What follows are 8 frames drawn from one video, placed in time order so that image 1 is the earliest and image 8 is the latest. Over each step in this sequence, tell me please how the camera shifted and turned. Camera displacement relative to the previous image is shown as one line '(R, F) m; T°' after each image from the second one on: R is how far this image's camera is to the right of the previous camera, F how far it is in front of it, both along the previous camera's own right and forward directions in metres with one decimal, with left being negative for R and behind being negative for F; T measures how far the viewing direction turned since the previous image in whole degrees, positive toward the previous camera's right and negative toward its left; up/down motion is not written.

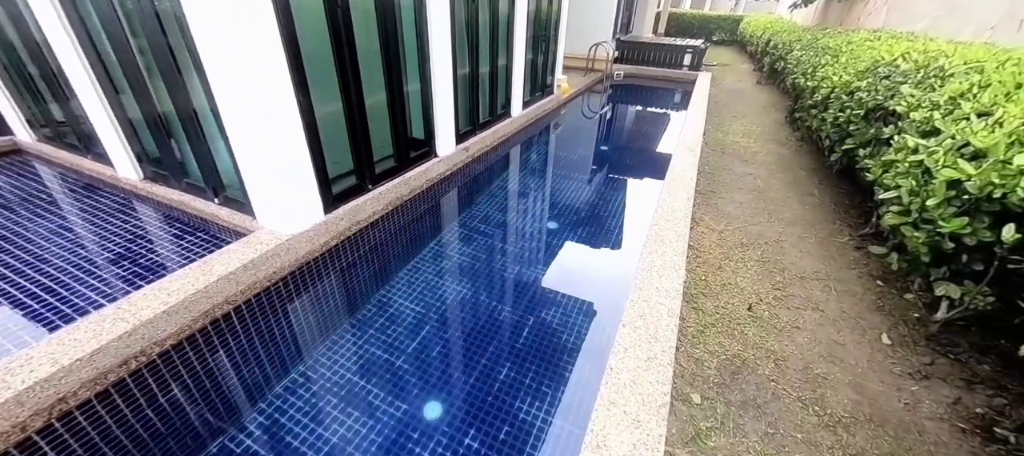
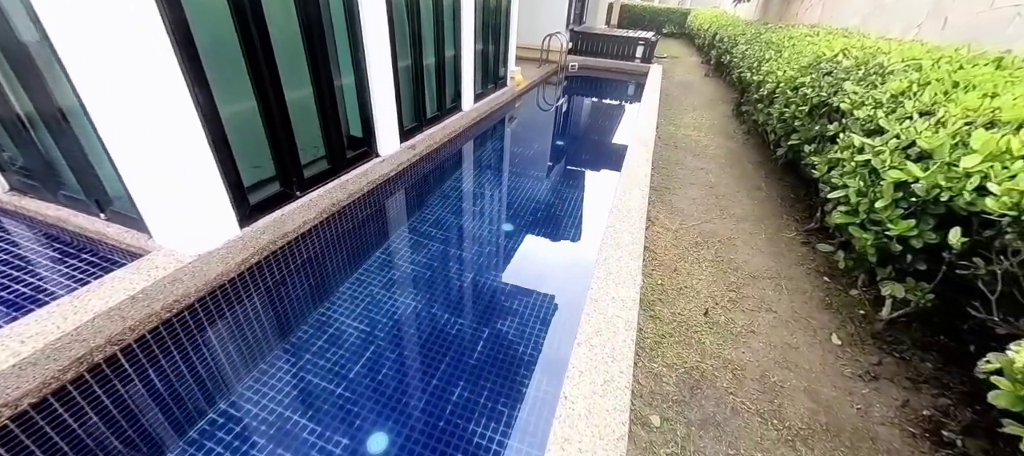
(+0.1, +0.2) m; +6°
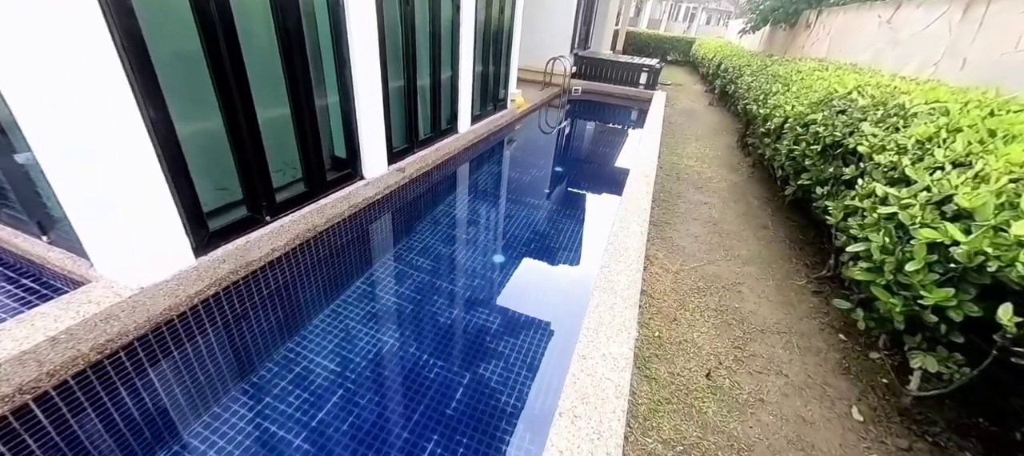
(+0.1, +0.2) m; 0°
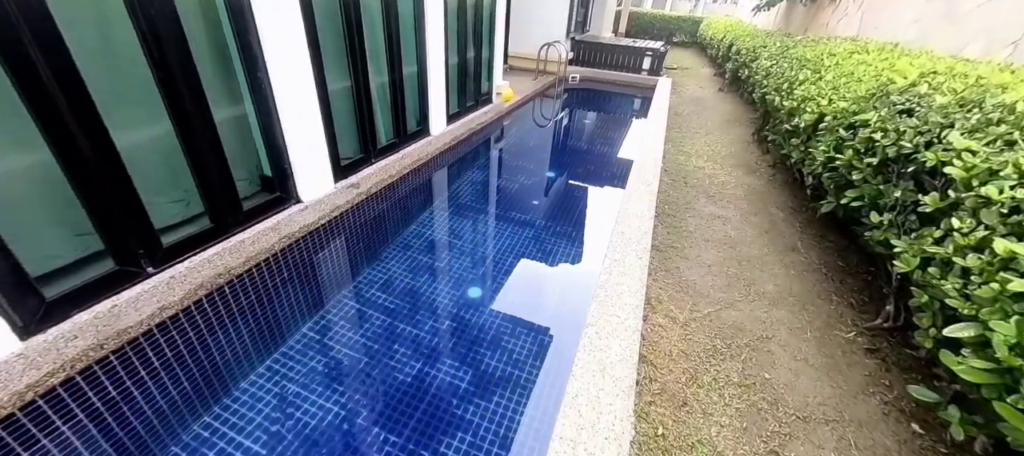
(+0.2, +0.6) m; -1°
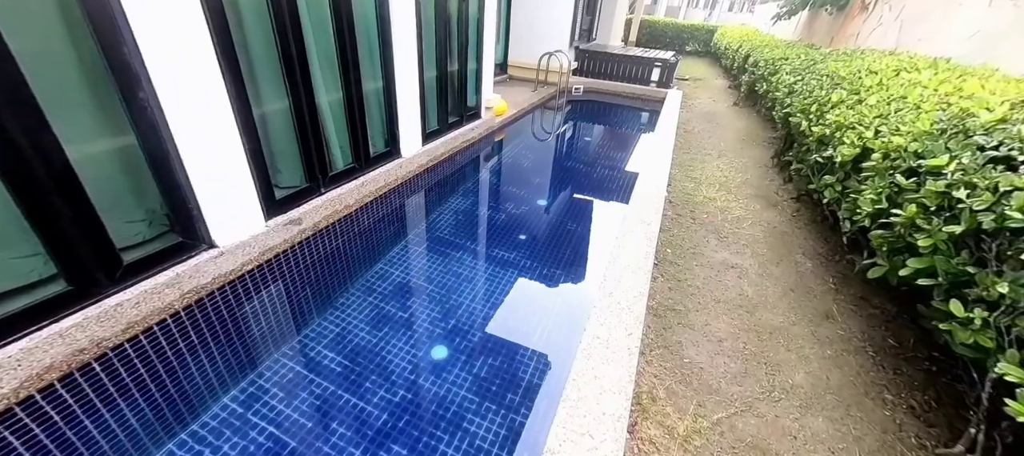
(+0.3, +0.5) m; -1°
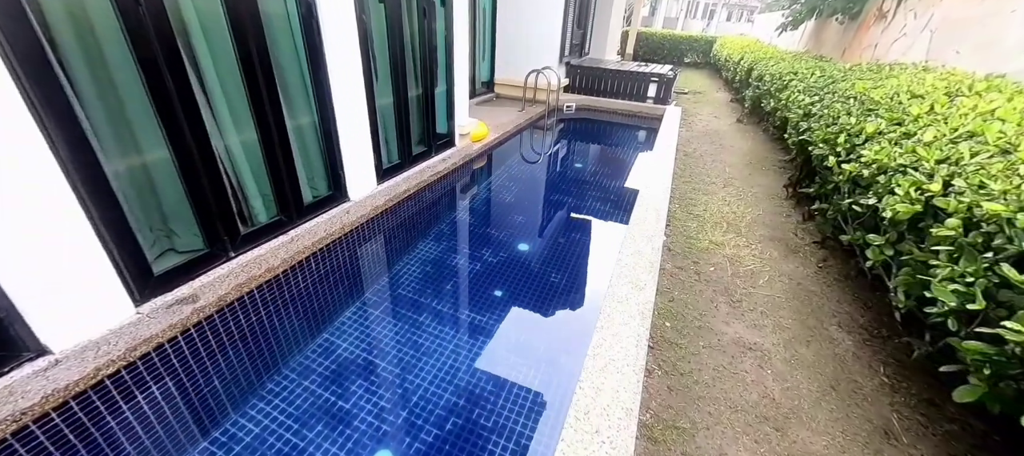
(+0.3, +0.5) m; 0°
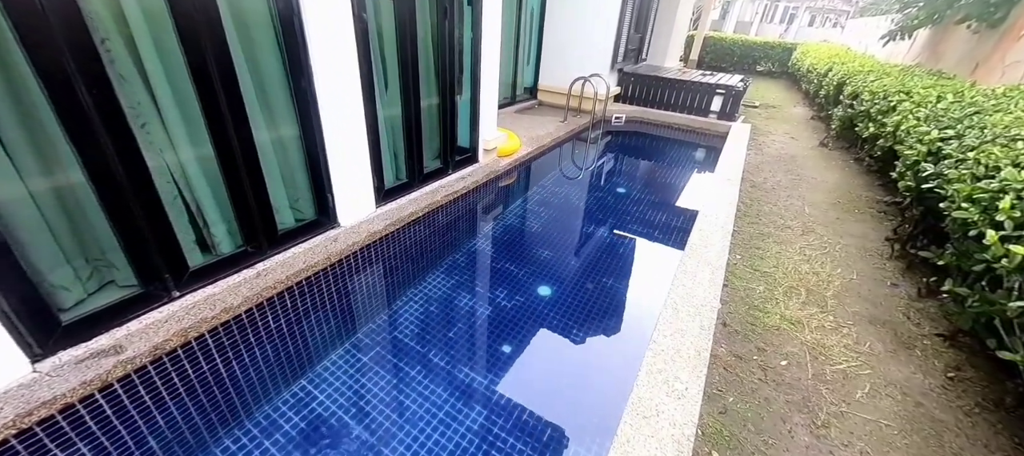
(+0.2, +0.5) m; -7°
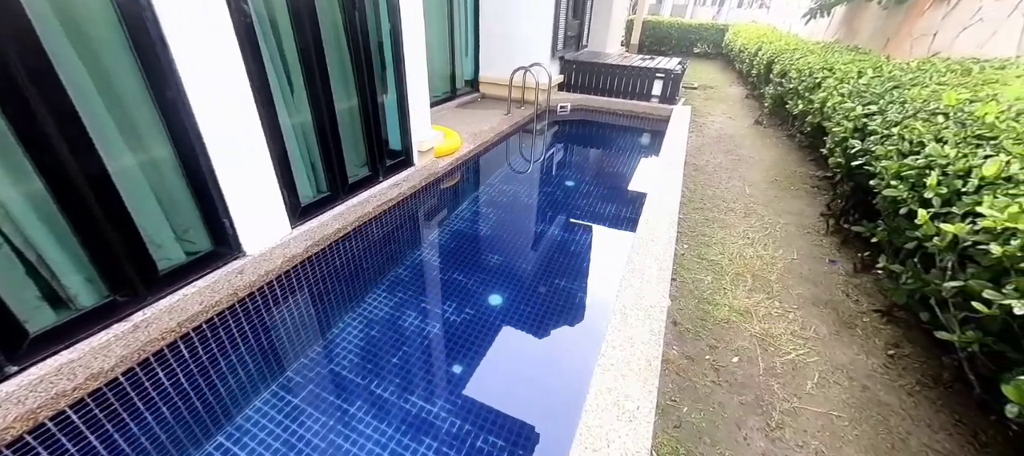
(+0.2, +0.2) m; +6°
